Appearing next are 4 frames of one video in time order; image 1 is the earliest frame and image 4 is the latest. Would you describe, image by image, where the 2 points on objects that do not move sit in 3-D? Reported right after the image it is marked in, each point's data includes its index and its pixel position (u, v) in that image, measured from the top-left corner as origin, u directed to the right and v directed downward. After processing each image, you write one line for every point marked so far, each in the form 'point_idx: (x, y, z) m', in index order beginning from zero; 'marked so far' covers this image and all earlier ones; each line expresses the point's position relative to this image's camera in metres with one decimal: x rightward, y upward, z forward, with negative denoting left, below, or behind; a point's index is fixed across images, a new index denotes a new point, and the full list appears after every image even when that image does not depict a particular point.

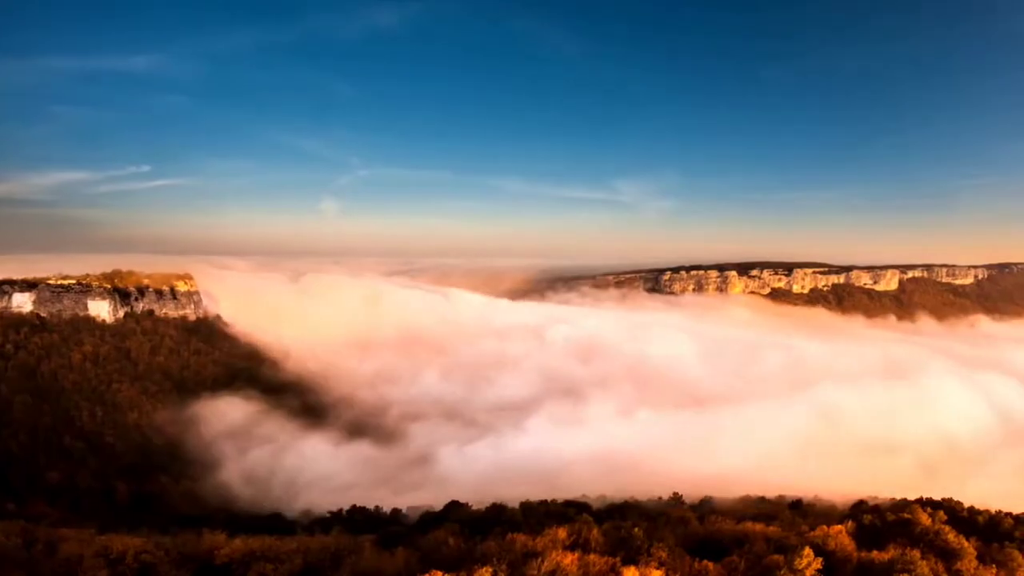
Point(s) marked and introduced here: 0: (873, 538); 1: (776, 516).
0: (+9.9, -6.9, +15.5) m
1: (+8.3, -7.6, +18.5) m
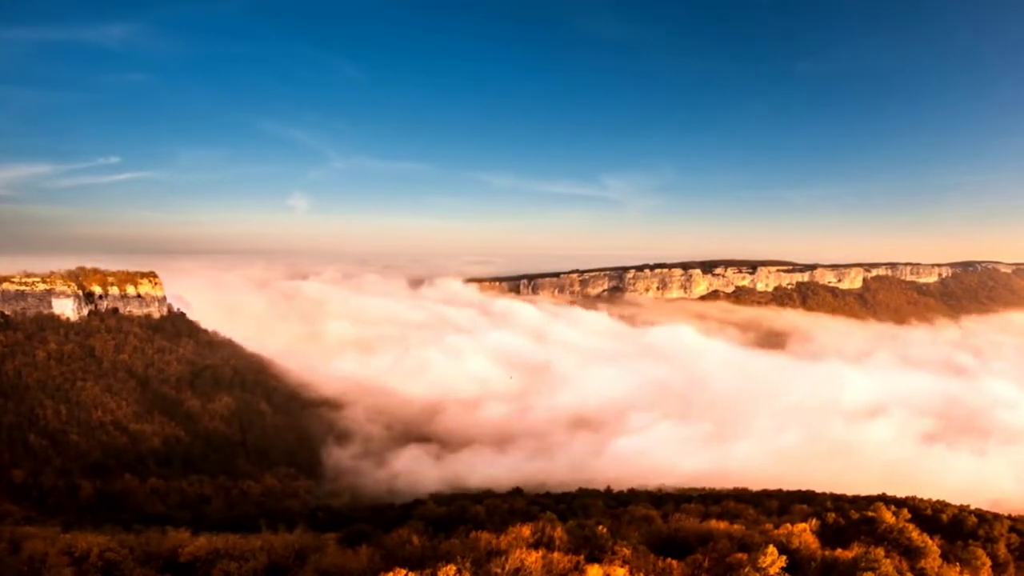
0: (+8.9, -6.9, +15.5) m
1: (+7.4, -7.5, +18.5) m
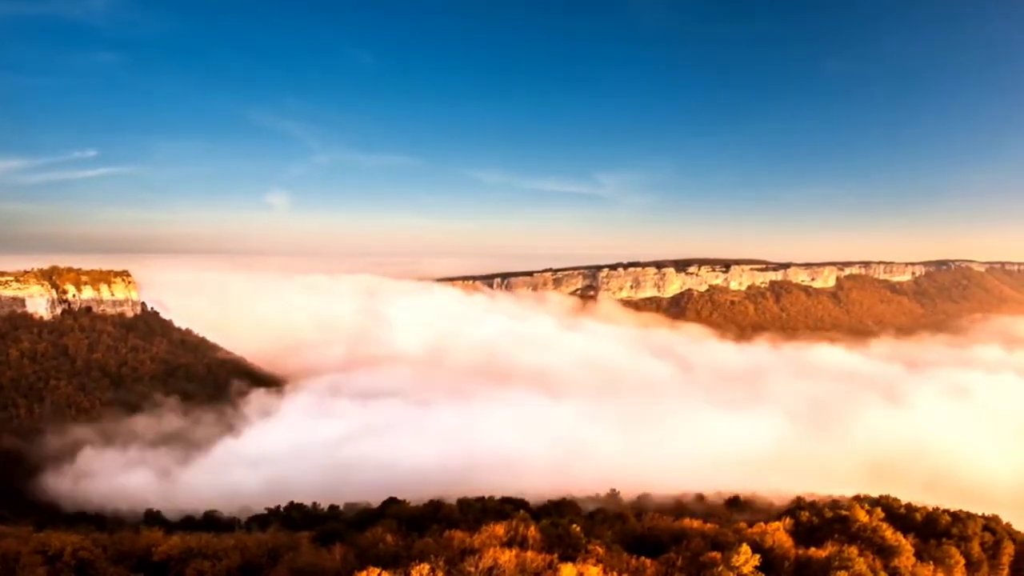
0: (+8.2, -6.8, +15.5) m
1: (+6.7, -7.4, +18.5) m
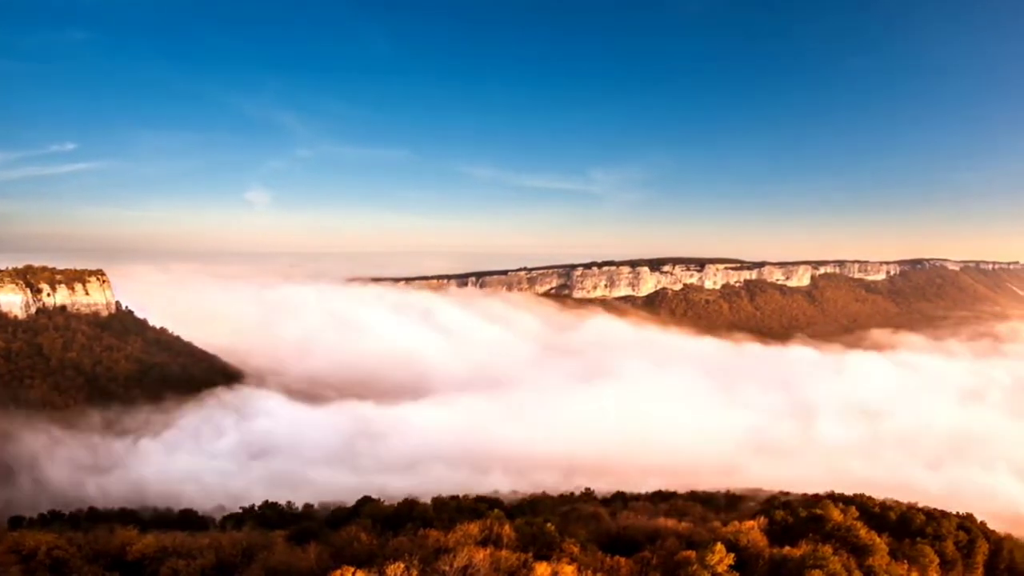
0: (+7.5, -6.8, +15.5) m
1: (+6.0, -7.4, +18.5) m
